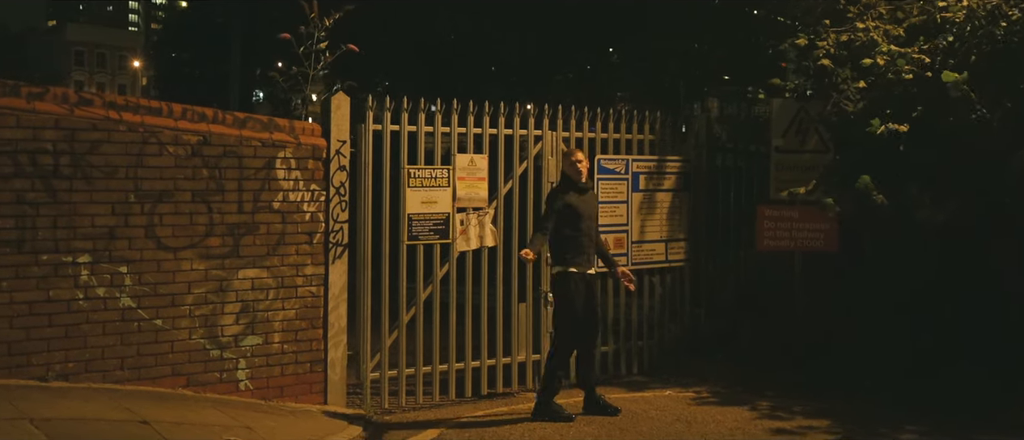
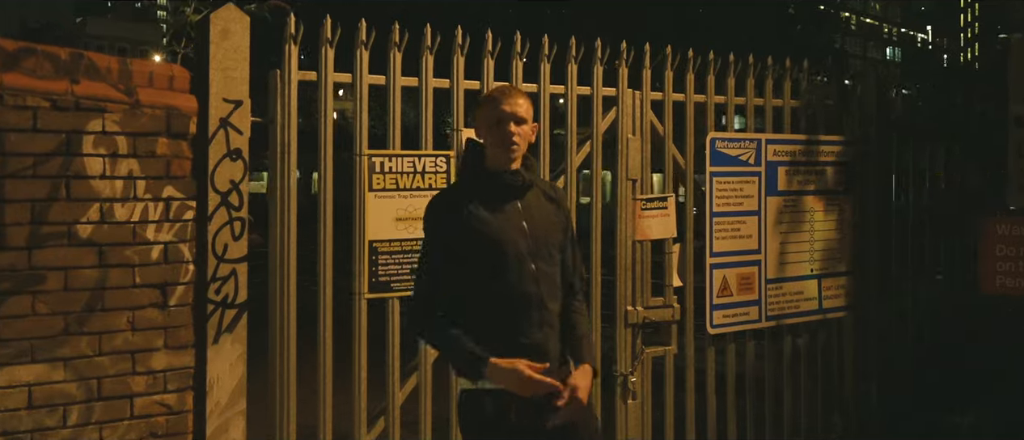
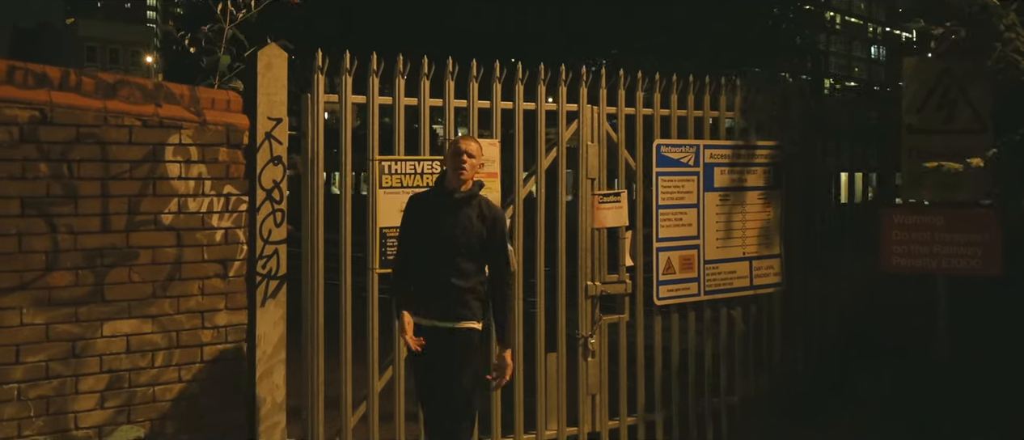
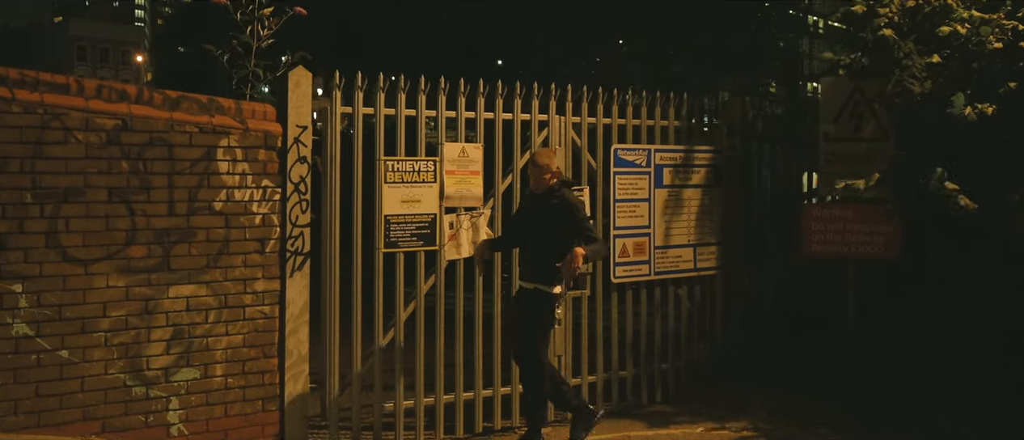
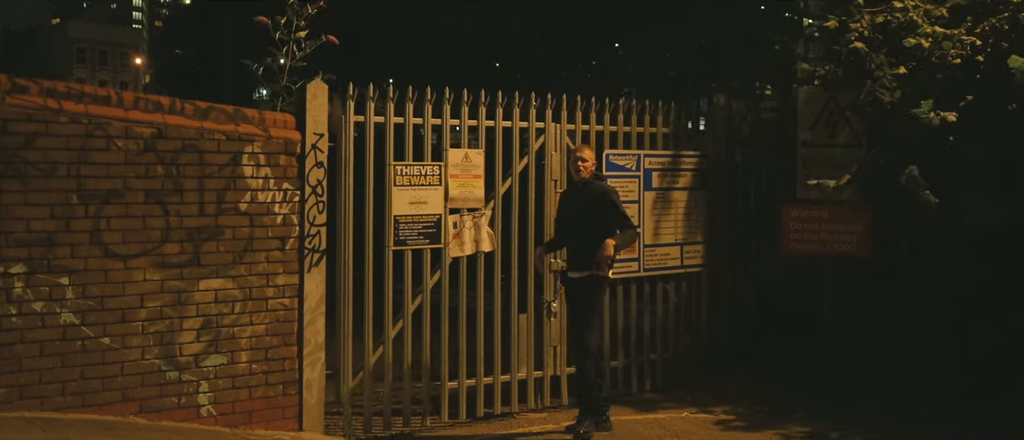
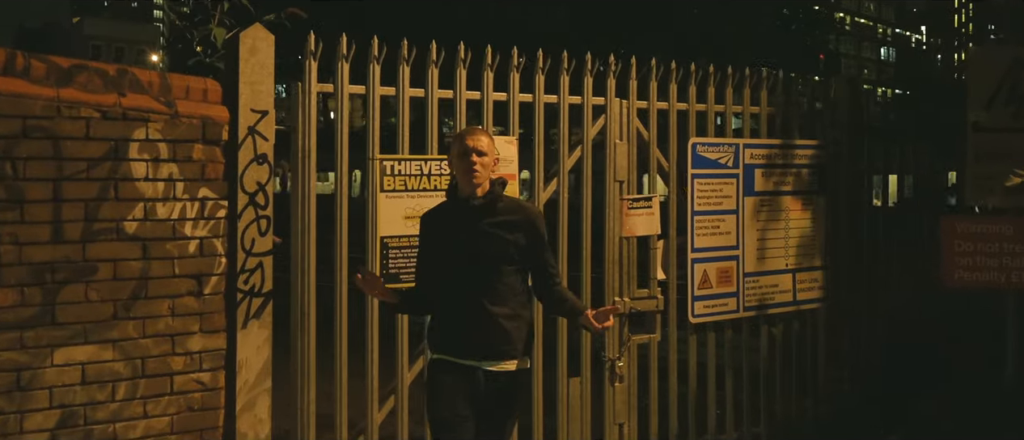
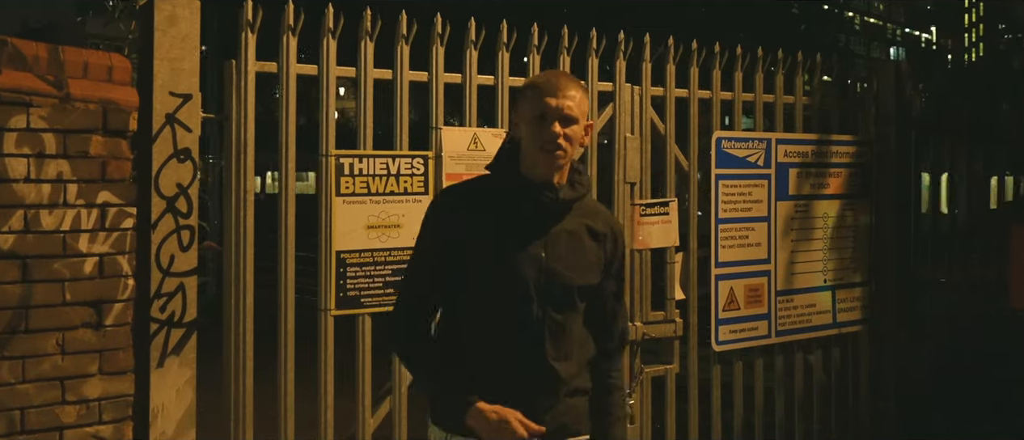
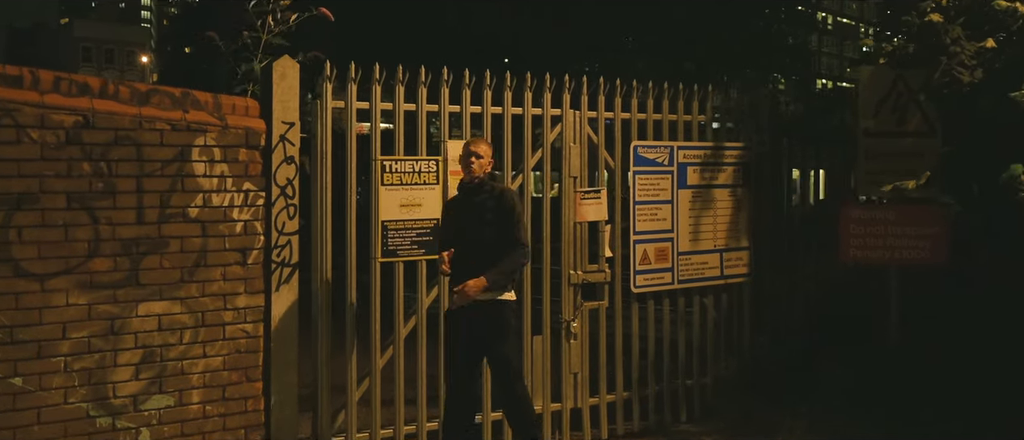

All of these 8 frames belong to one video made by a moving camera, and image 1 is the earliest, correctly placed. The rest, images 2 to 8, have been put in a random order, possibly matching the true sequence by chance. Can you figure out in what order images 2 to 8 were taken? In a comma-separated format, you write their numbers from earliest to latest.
5, 4, 8, 3, 6, 2, 7
